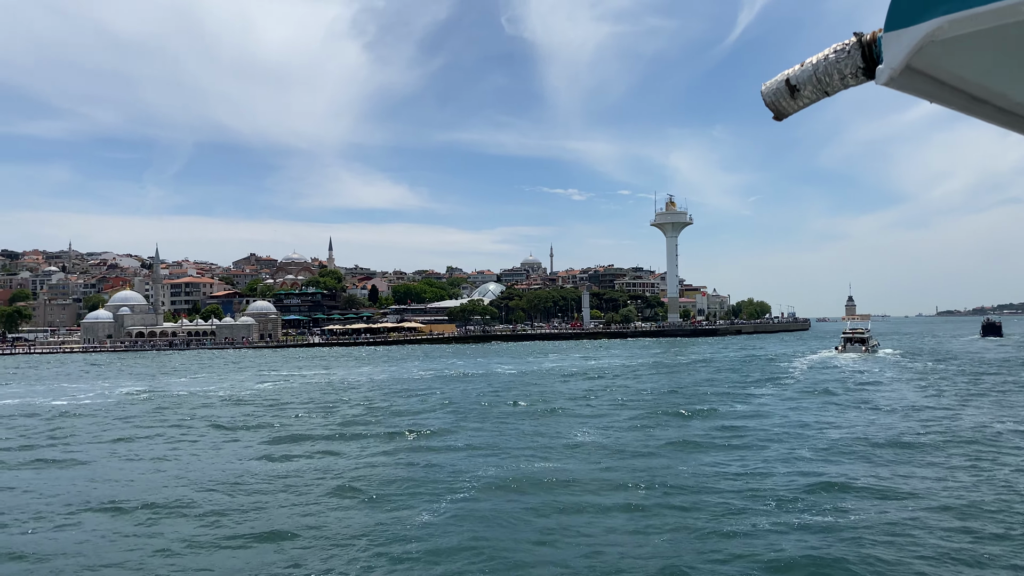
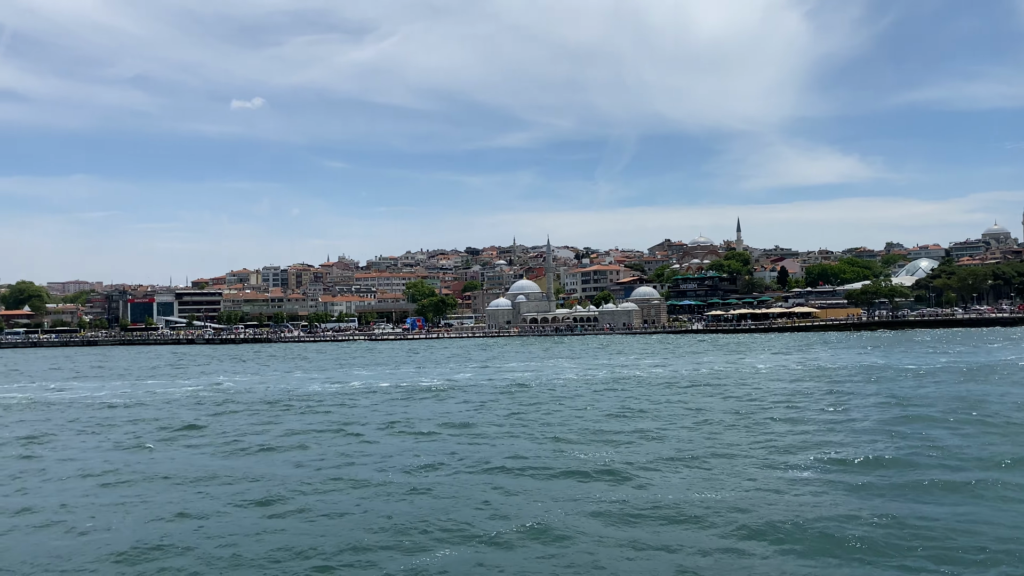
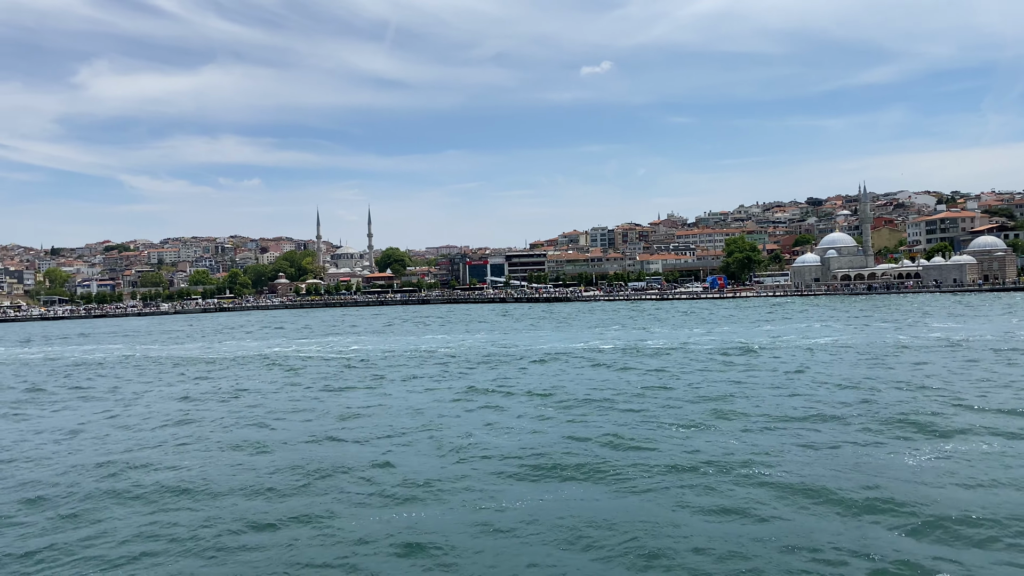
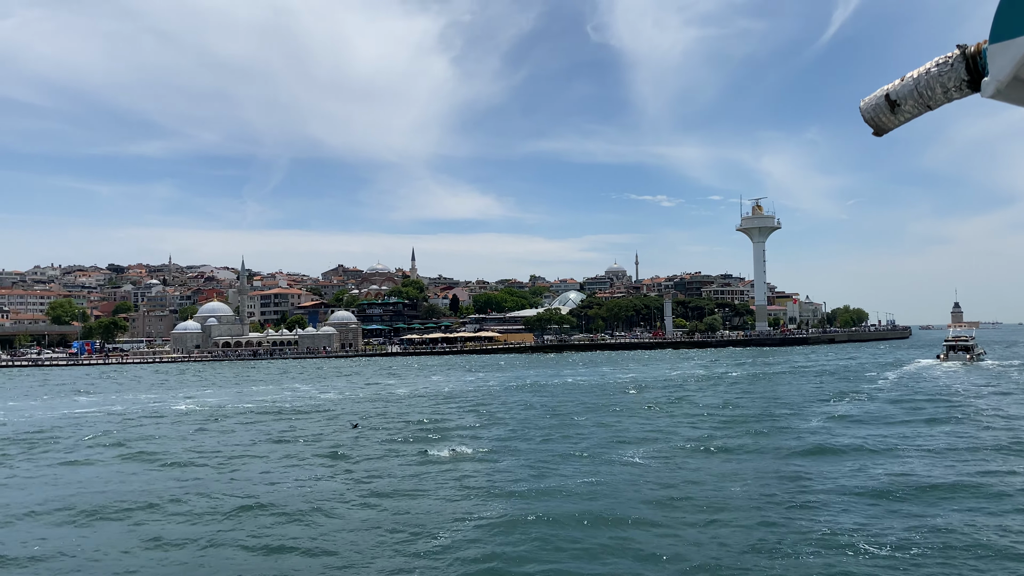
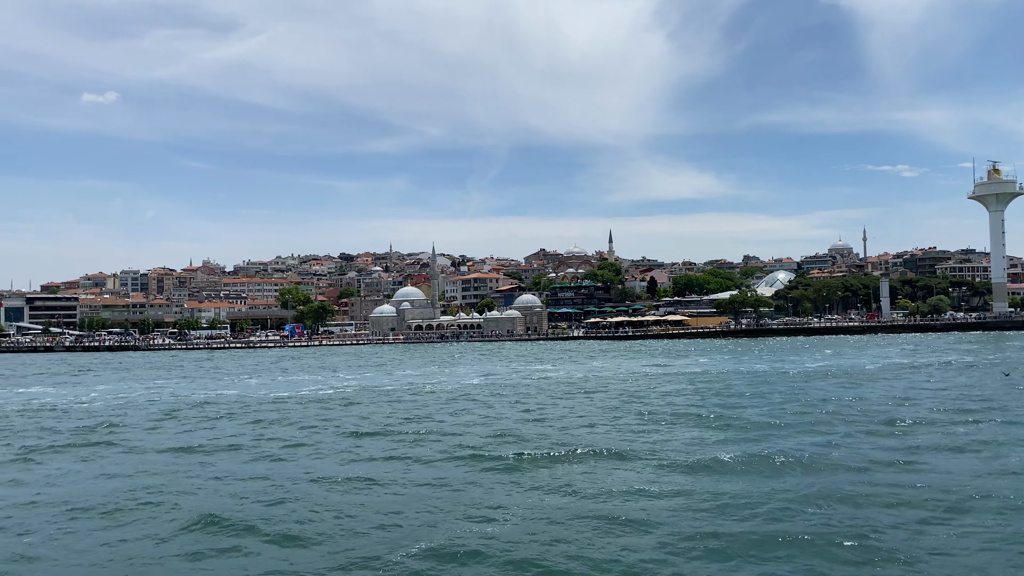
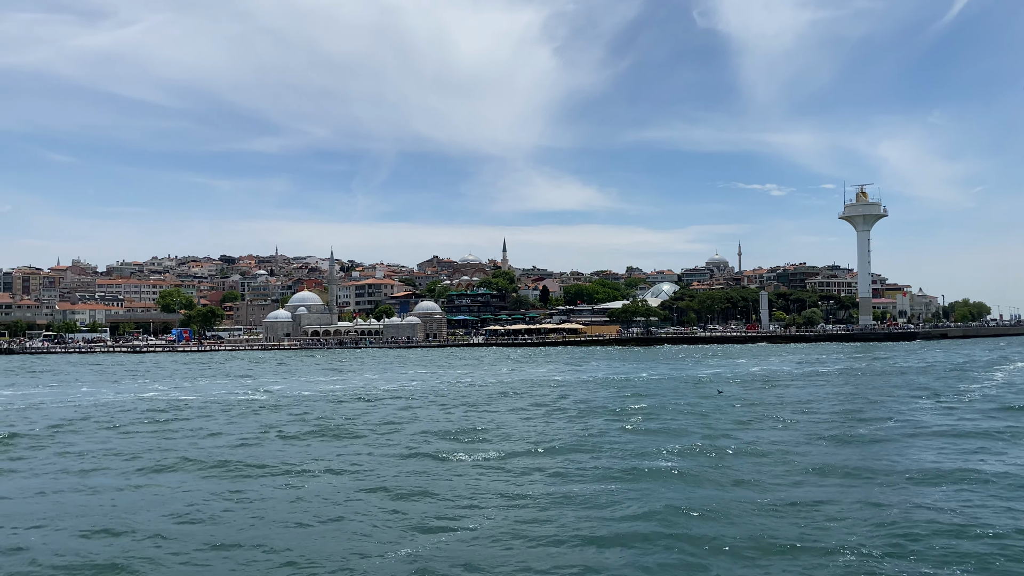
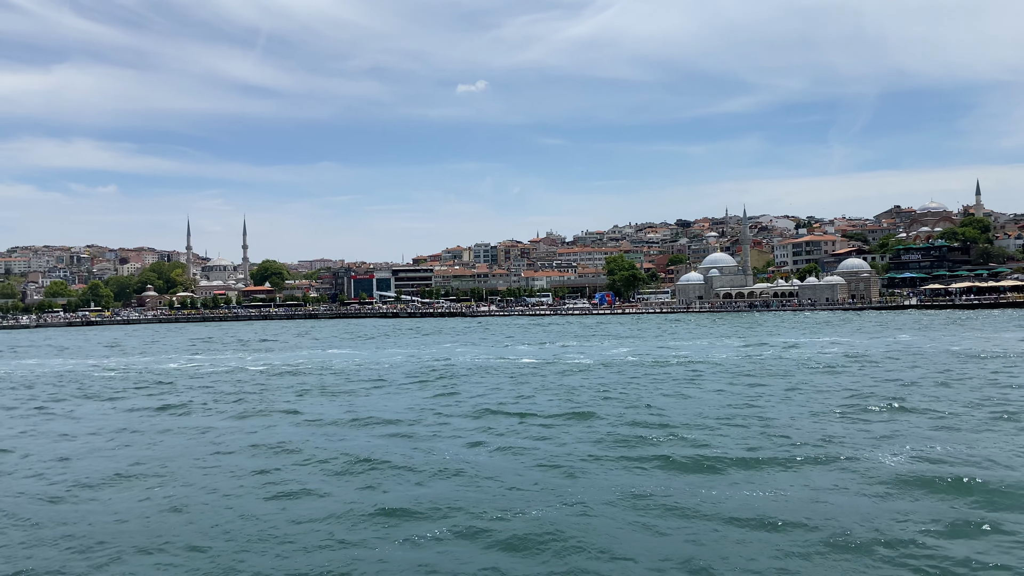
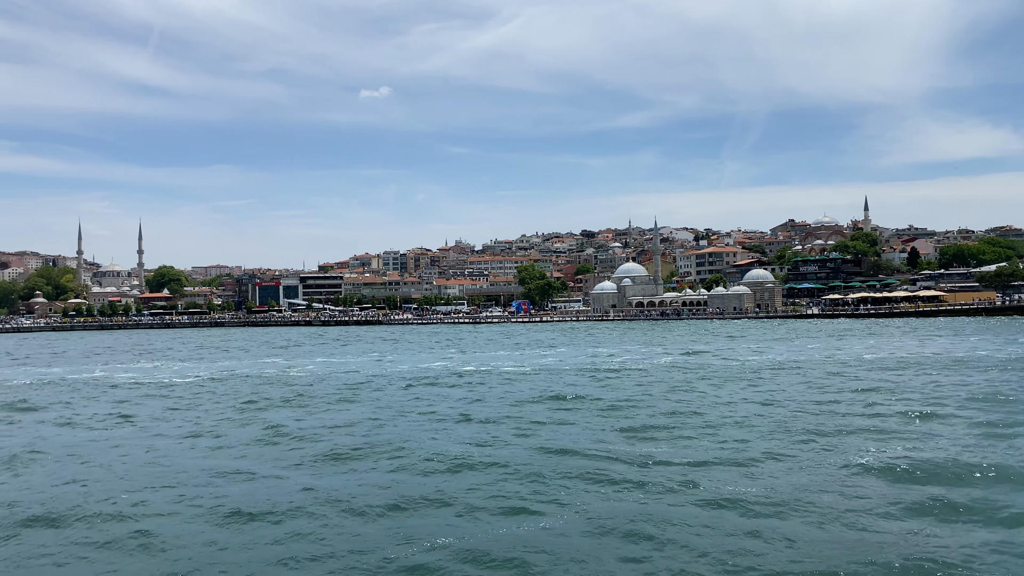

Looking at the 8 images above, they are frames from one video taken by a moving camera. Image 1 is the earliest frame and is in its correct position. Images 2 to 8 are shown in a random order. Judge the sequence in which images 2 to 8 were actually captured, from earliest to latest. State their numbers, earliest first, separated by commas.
4, 6, 5, 2, 8, 7, 3
